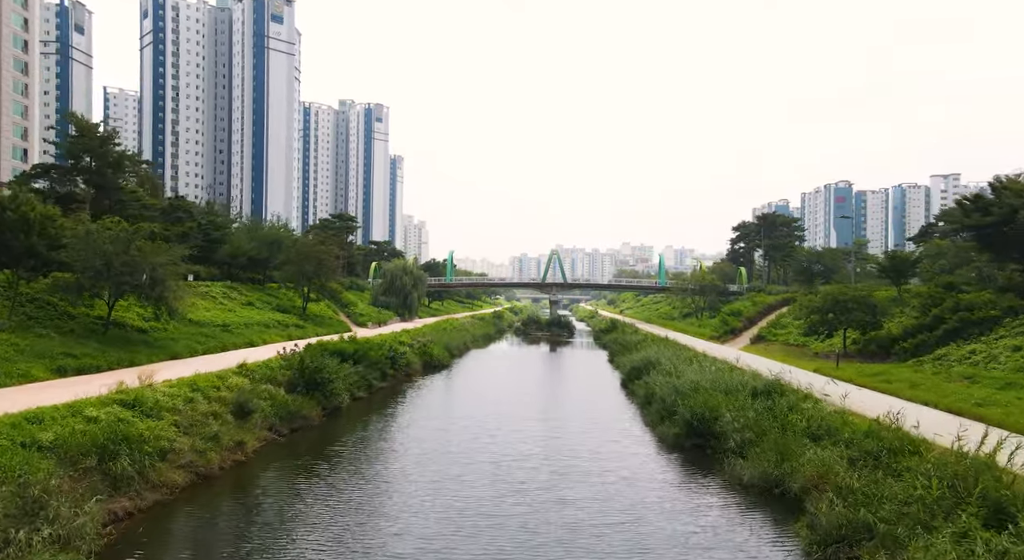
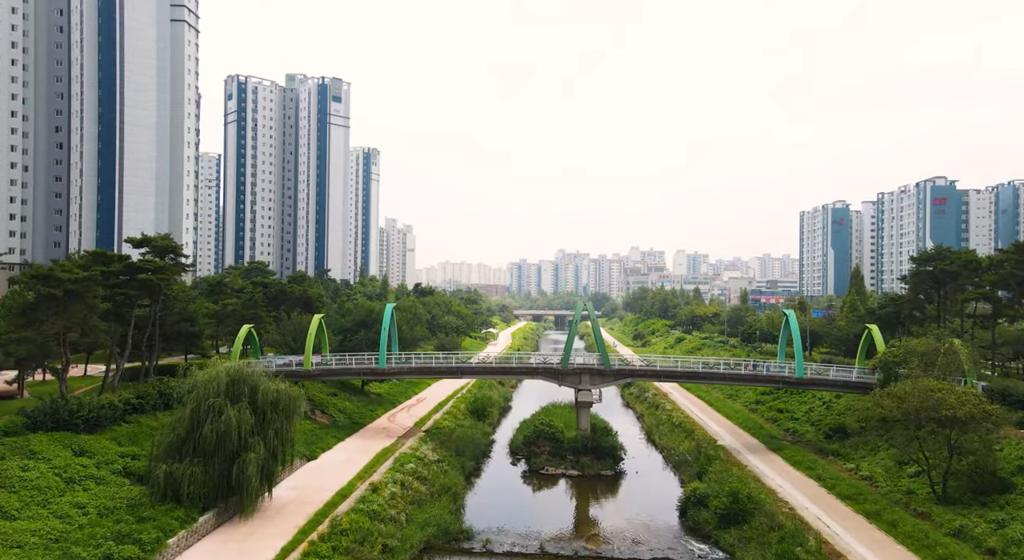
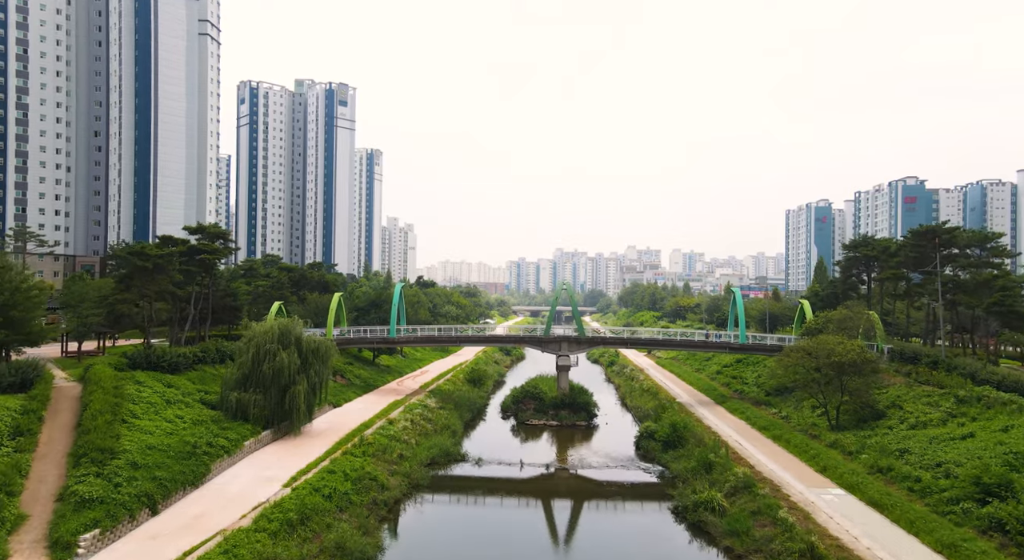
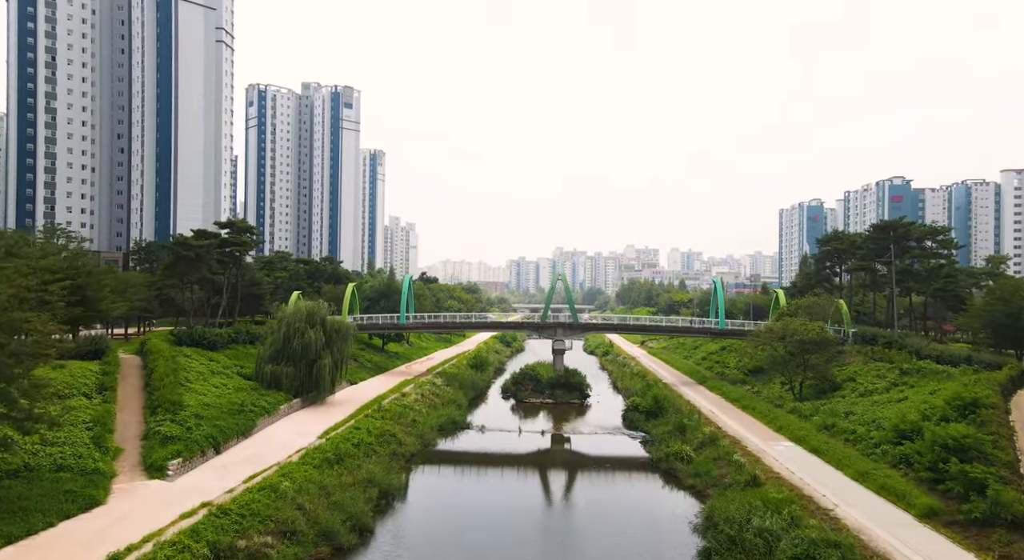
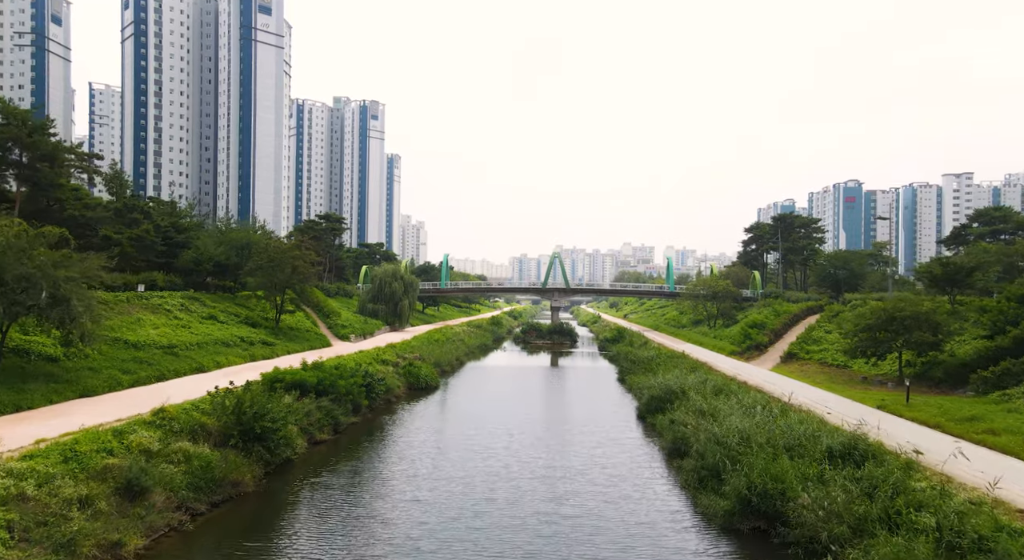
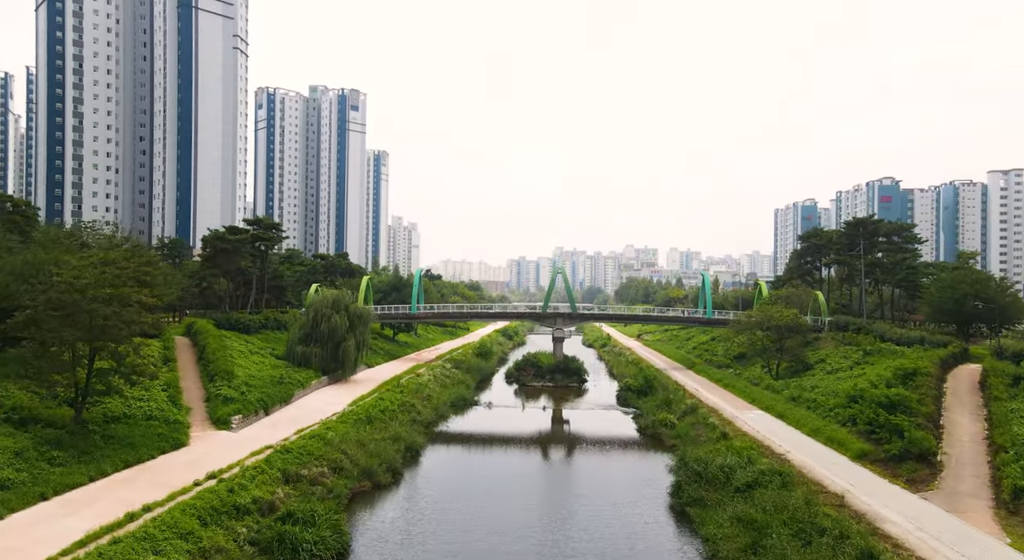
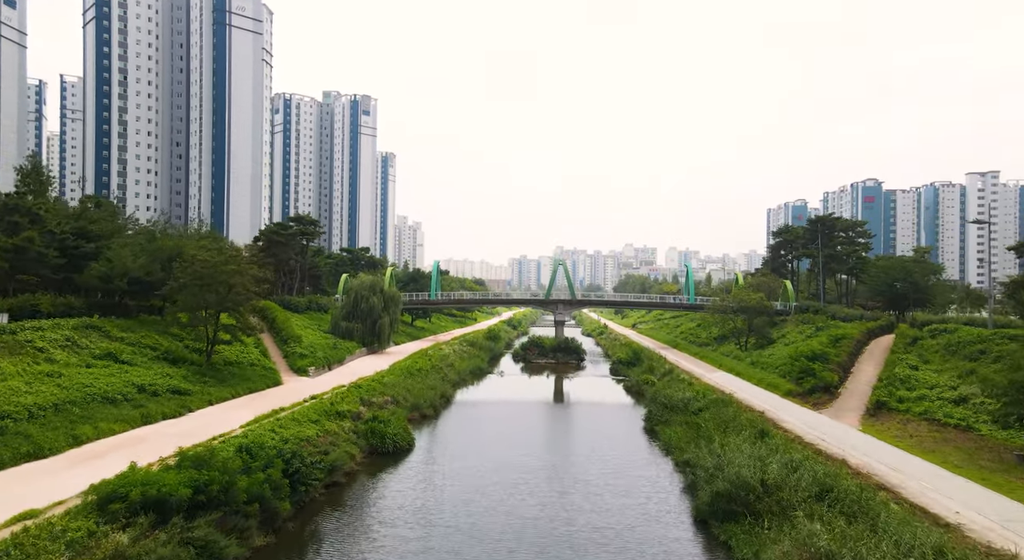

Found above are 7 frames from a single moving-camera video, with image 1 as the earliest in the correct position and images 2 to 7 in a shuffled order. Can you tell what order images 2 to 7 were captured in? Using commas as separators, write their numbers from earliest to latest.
5, 7, 6, 4, 3, 2
